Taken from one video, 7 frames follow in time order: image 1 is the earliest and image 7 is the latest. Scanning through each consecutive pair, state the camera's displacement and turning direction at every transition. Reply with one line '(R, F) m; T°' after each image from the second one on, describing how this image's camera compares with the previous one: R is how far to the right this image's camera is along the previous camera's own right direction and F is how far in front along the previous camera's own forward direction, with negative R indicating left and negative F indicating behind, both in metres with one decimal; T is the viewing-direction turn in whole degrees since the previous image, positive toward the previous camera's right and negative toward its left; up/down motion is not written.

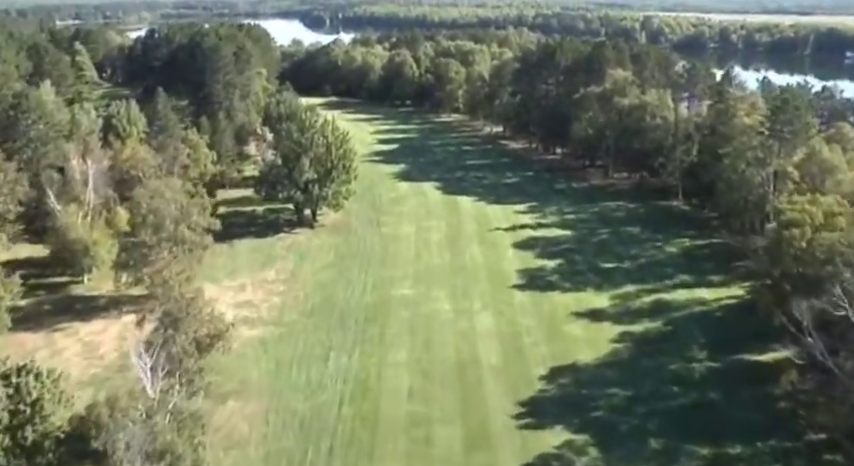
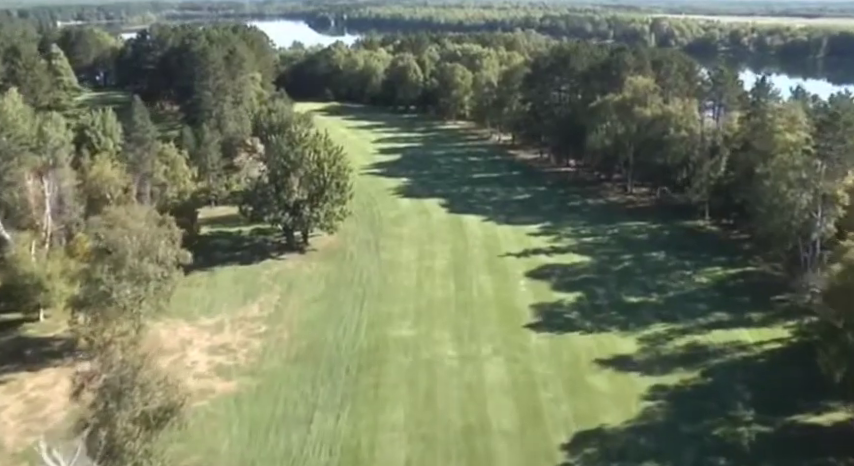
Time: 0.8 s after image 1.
(+0.2, +6.6) m; 0°
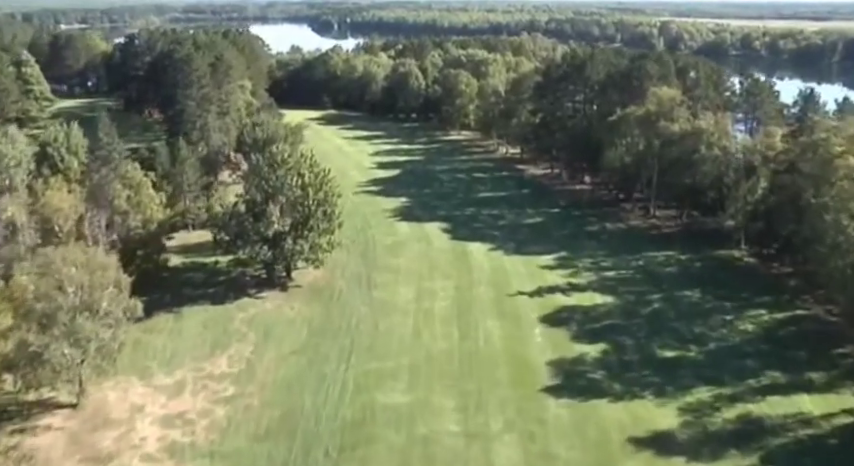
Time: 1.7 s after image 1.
(+0.2, +7.7) m; 0°
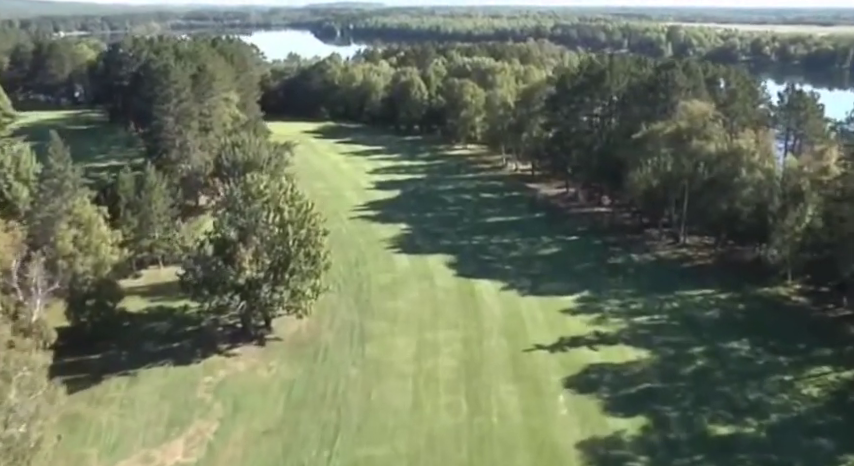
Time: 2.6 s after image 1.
(+0.2, +8.0) m; 0°
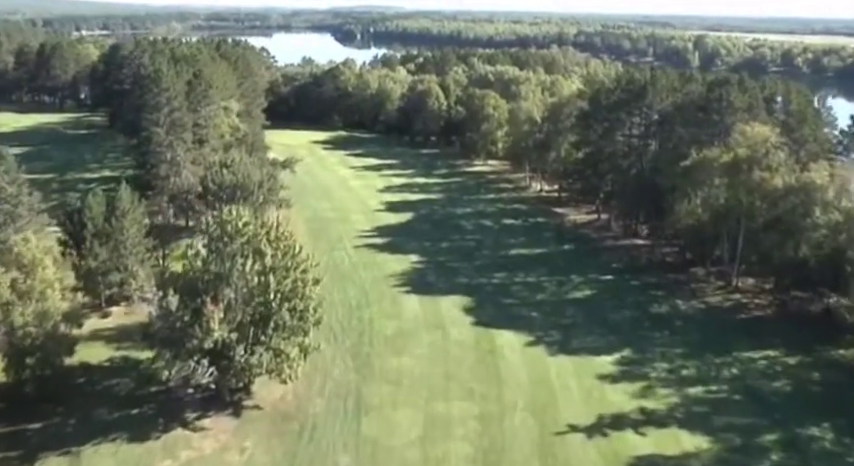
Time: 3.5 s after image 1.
(+0.2, +8.1) m; -1°
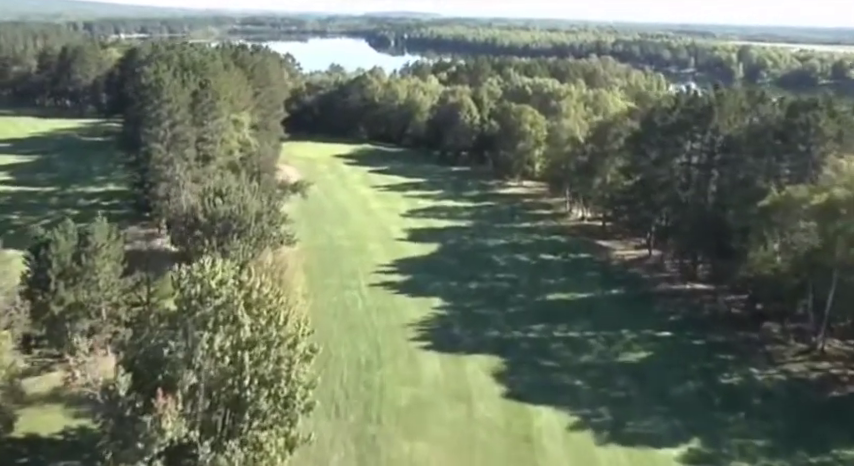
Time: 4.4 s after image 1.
(+0.3, +8.4) m; -2°
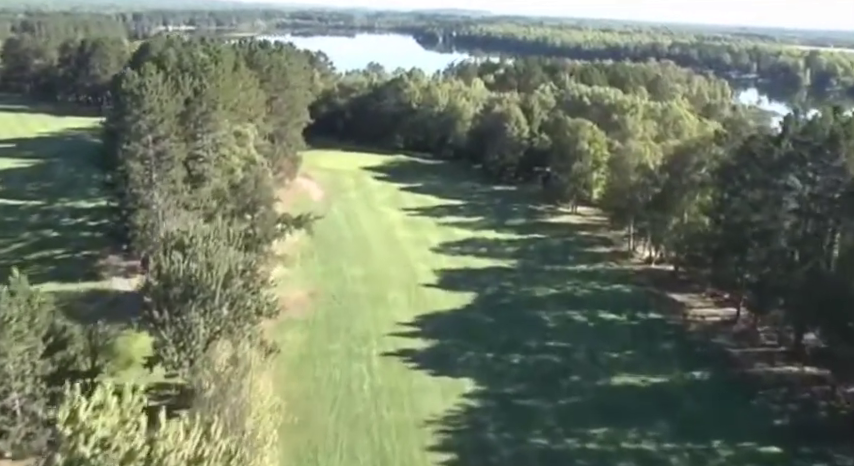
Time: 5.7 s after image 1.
(+0.5, +12.2) m; -3°
